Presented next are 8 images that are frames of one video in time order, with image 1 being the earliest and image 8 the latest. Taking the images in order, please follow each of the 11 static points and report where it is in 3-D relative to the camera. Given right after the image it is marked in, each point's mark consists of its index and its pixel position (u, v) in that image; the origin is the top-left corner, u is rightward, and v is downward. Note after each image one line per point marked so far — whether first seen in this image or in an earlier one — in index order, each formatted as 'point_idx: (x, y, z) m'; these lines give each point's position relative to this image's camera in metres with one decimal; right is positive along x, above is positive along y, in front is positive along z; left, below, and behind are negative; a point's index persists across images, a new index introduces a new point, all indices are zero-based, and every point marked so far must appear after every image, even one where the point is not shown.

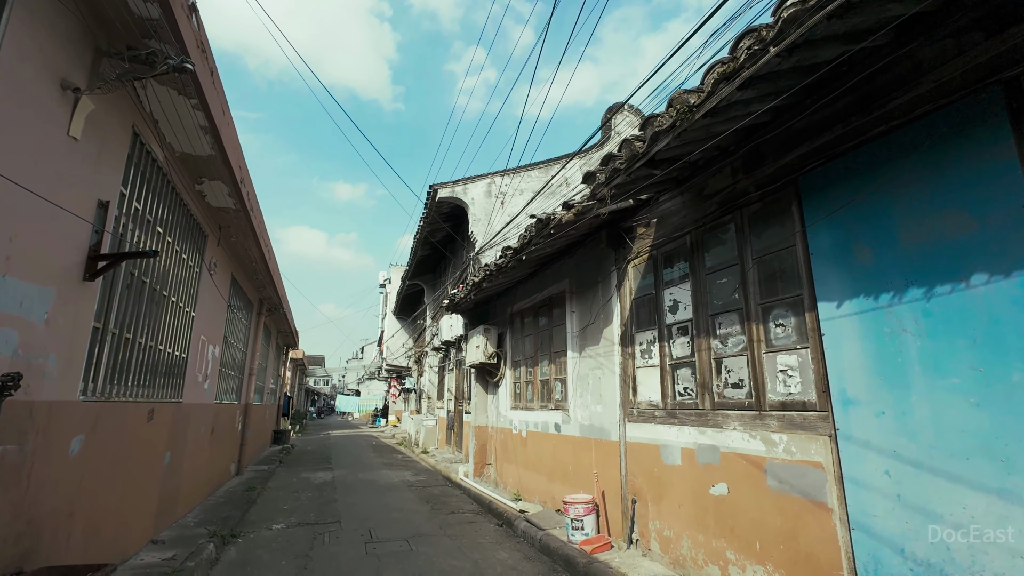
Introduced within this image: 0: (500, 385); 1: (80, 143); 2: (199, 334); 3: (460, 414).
0: (-0.2, -1.7, +8.6) m
1: (-2.9, +1.0, +3.3) m
2: (-4.3, -0.6, +6.7) m
3: (-1.3, -3.2, +12.4) m
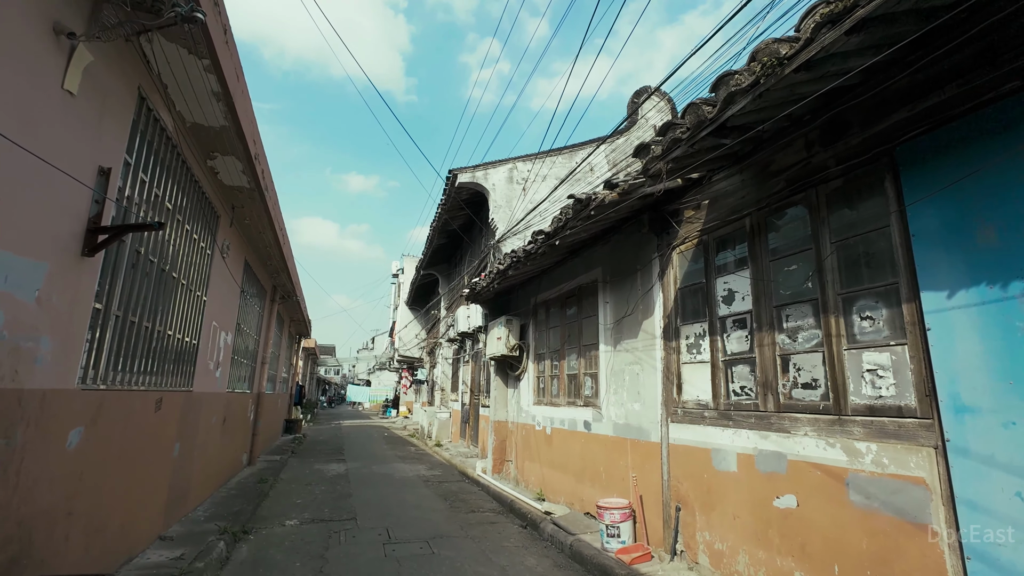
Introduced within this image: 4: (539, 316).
0: (+0.2, -1.5, +8.3) m
1: (-2.6, +1.1, +2.9) m
2: (-4.0, -0.4, +6.4) m
3: (-0.9, -3.0, +12.1) m
4: (+0.5, -0.5, +7.8) m
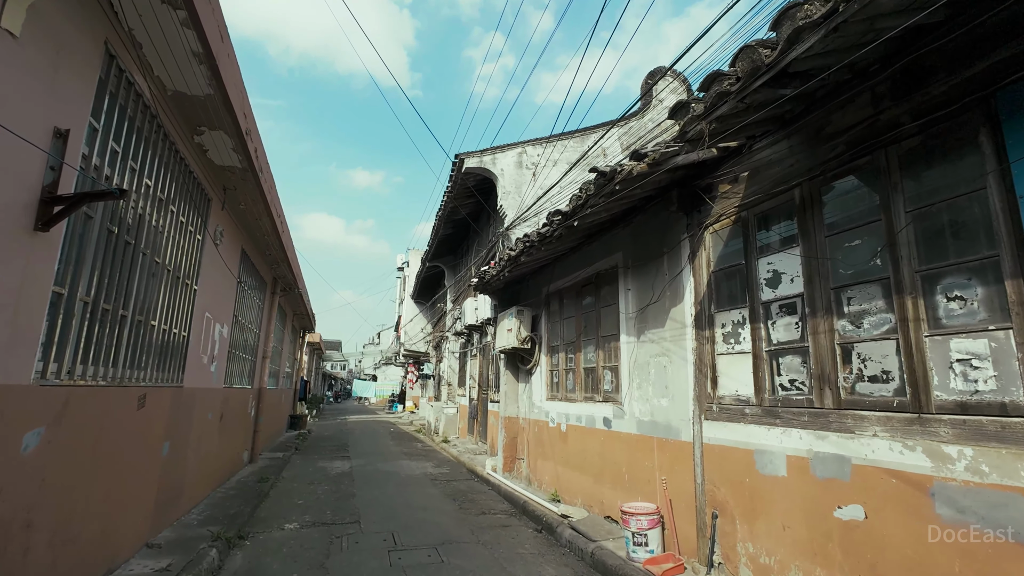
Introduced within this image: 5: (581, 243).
0: (+0.4, -1.4, +7.8) m
1: (-2.5, +1.2, +2.5) m
2: (-3.8, -0.3, +6.0) m
3: (-0.6, -2.8, +11.7) m
4: (+0.6, -0.3, +7.4) m
5: (+0.9, +0.6, +6.3) m
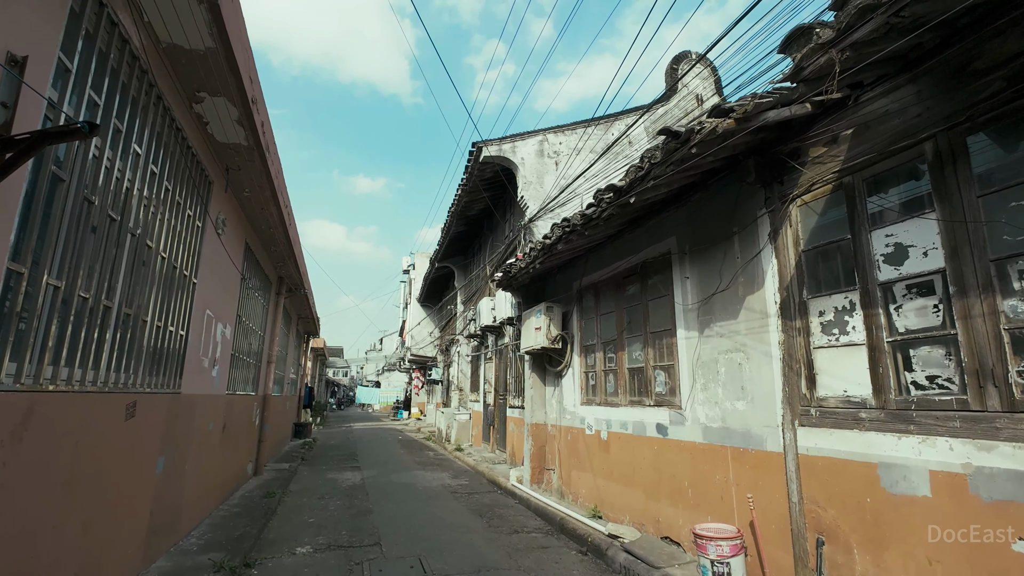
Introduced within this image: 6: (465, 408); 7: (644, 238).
0: (+0.8, -1.3, +7.2) m
1: (-2.1, +1.3, +1.8) m
2: (-3.4, -0.2, +5.4) m
3: (-0.2, -2.7, +11.0) m
4: (+1.1, -0.2, +6.7) m
5: (+1.3, +0.7, +5.7) m
6: (-1.5, -3.8, +15.2) m
7: (+1.5, +0.6, +5.5) m
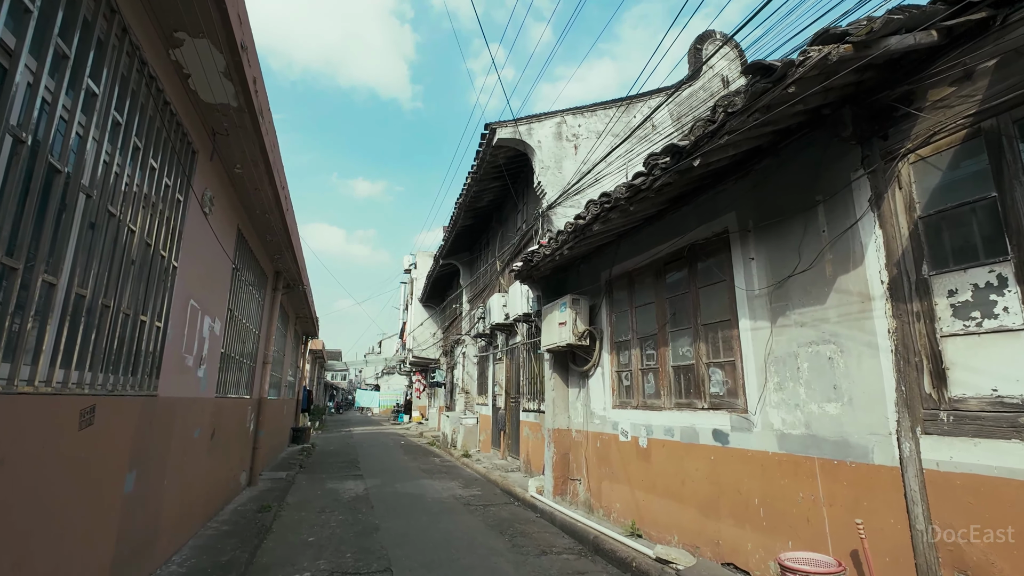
0: (+1.1, -1.1, +6.5) m
1: (-1.8, +1.5, +1.1) m
2: (-3.1, -0.1, +4.6) m
3: (+0.1, -2.6, +10.3) m
4: (+1.3, -0.1, +6.1) m
5: (+1.6, +0.8, +5.0) m
6: (-1.2, -3.7, +14.4) m
7: (+1.8, +0.7, +4.8) m
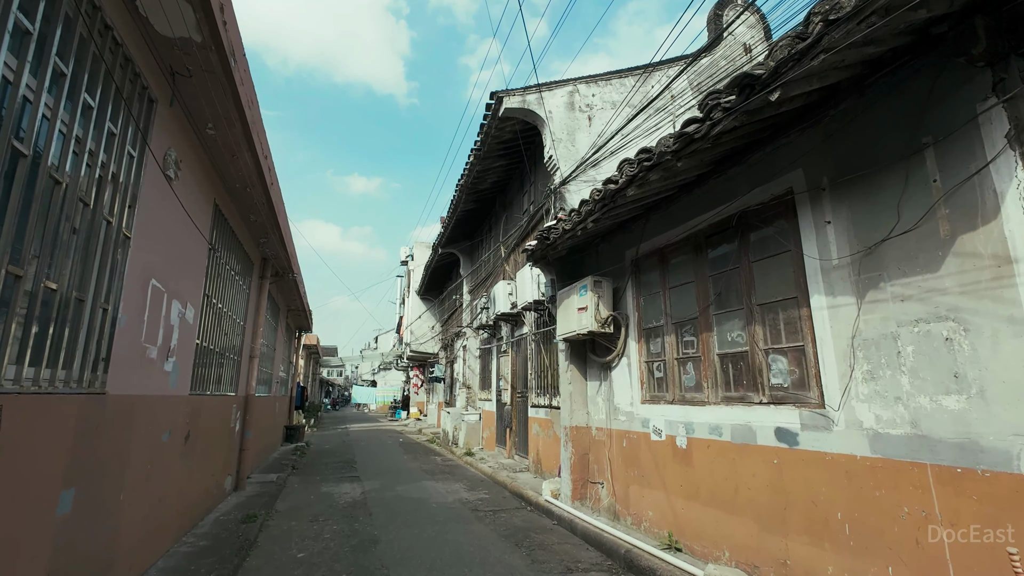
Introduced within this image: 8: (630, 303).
0: (+1.2, -0.9, +5.8) m
1: (-1.6, +1.6, +0.4) m
2: (-2.9, +0.1, +3.9) m
3: (+0.2, -2.4, +9.6) m
4: (+1.5, +0.2, +5.4) m
5: (+1.8, +1.1, +4.3) m
6: (-1.1, -3.4, +13.8) m
7: (+1.9, +0.9, +4.1) m
8: (+1.4, -0.2, +5.6) m
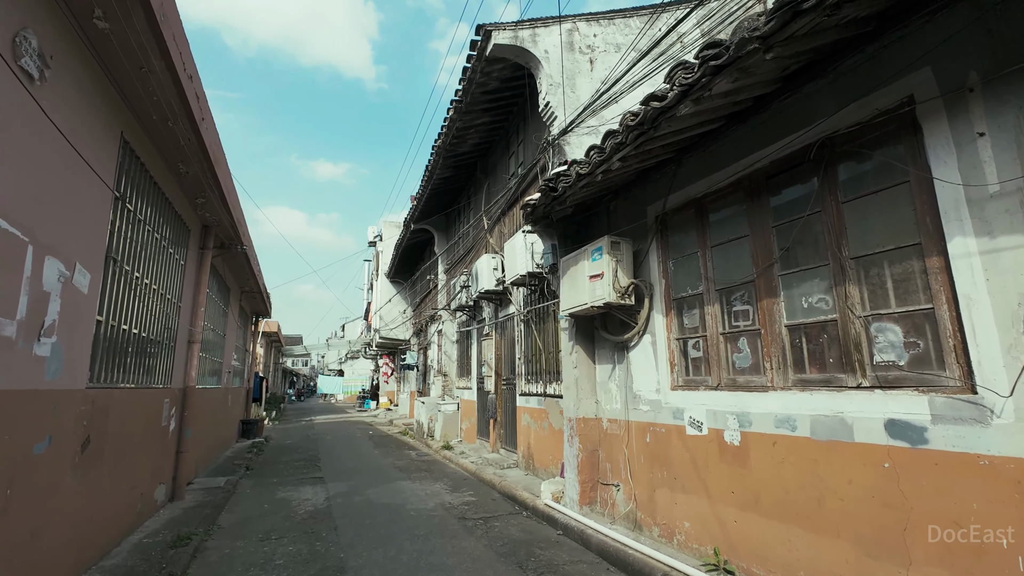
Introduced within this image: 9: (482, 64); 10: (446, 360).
0: (+1.2, -0.6, +4.8) m
1: (-1.3, +1.9, -0.8) m
2: (-2.8, +0.4, +2.6) m
3: (0.0, -1.9, +8.6) m
4: (+1.5, +0.5, +4.4) m
5: (+1.8, +1.4, +3.3) m
6: (-1.6, -2.8, +12.7) m
7: (+2.0, +1.2, +3.1) m
8: (+1.4, +0.2, +4.6) m
9: (-0.5, +3.1, +7.0) m
10: (-1.8, -2.0, +13.4) m
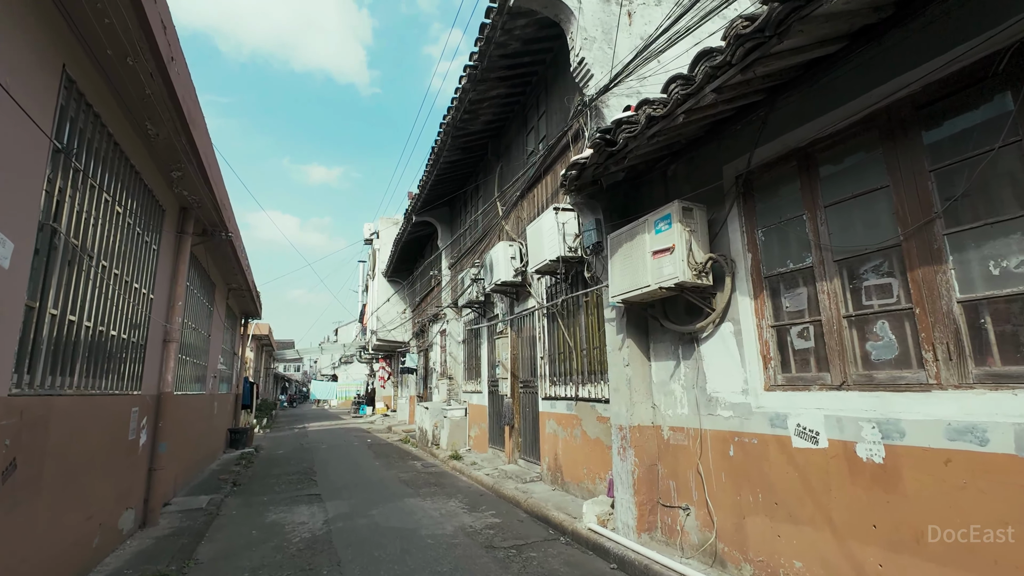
0: (+1.6, -0.4, +3.9) m
1: (-0.8, +2.1, -1.7) m
2: (-2.4, +0.6, +1.7) m
3: (+0.3, -1.8, +7.6) m
4: (+1.9, +0.7, +3.5) m
5: (+2.2, +1.6, +2.4) m
6: (-1.3, -2.7, +11.7) m
7: (+2.4, +1.4, +2.2) m
8: (+1.7, +0.4, +3.7) m
9: (-0.1, +3.3, +6.1) m
10: (-1.5, -1.9, +12.4) m
